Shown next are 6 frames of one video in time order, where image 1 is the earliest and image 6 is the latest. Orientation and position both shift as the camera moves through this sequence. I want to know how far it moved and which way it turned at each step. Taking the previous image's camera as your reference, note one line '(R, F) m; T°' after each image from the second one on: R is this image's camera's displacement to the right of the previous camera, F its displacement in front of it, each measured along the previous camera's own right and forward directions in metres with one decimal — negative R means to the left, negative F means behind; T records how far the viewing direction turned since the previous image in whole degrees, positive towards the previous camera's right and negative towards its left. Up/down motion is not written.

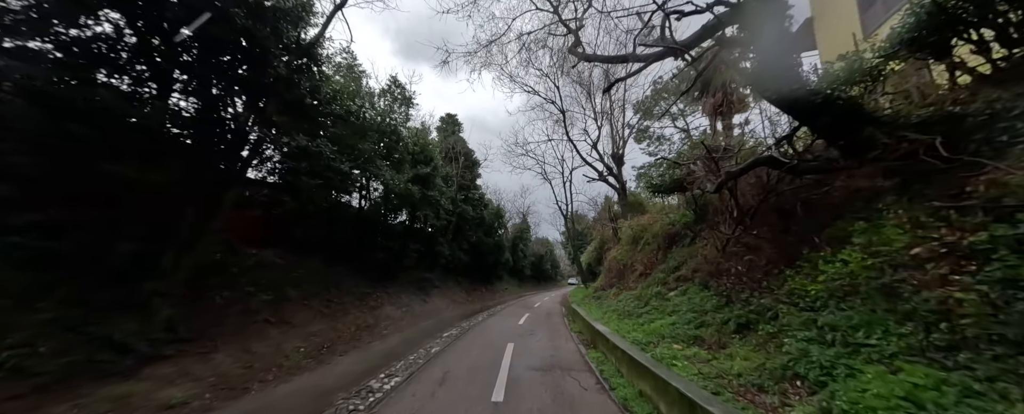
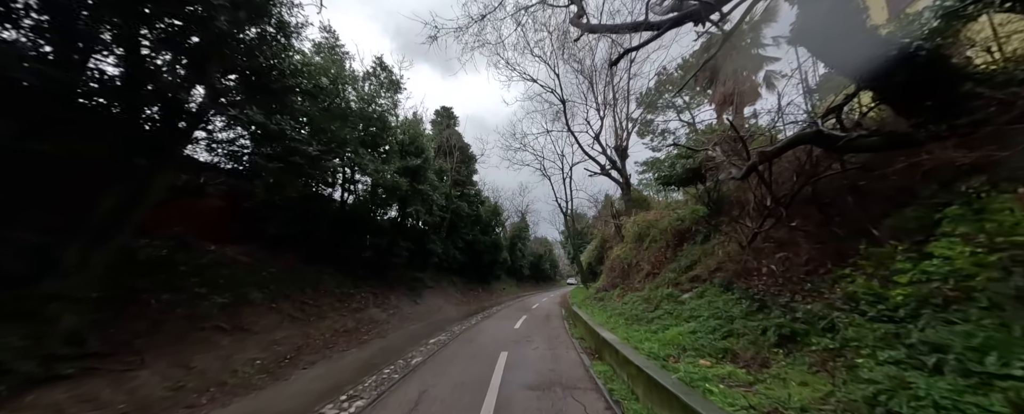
(+0.1, +1.1) m; 0°
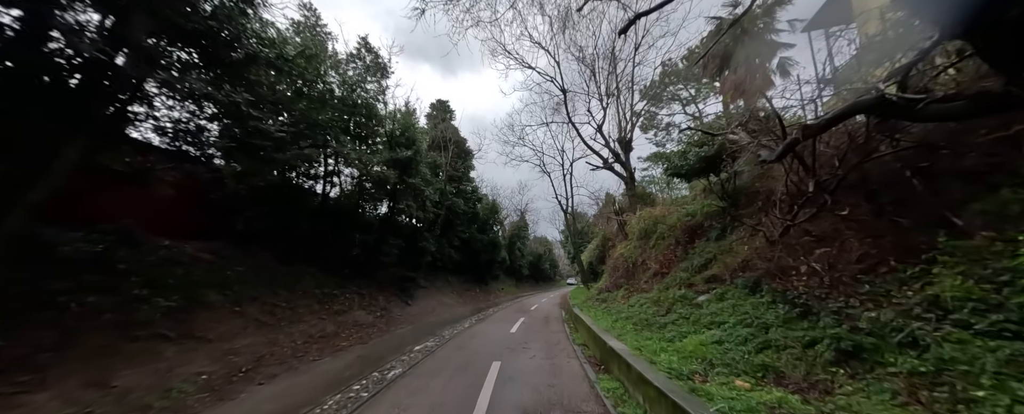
(+0.1, +0.9) m; 0°
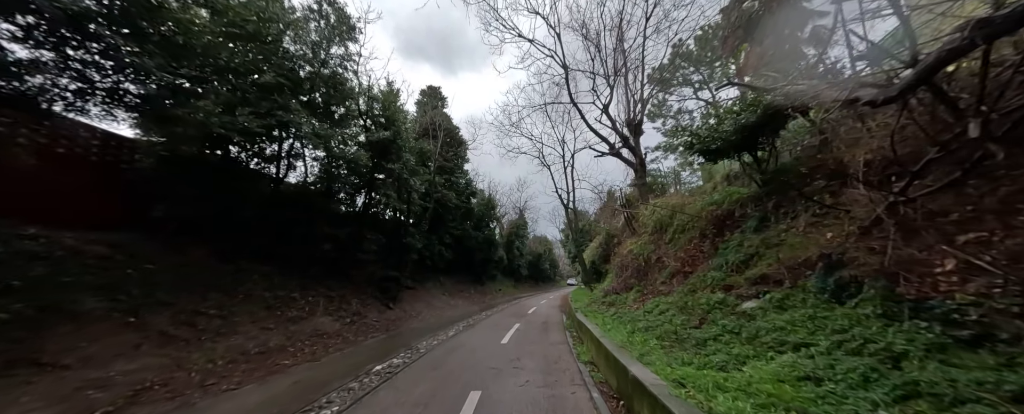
(+0.3, +1.8) m; 0°
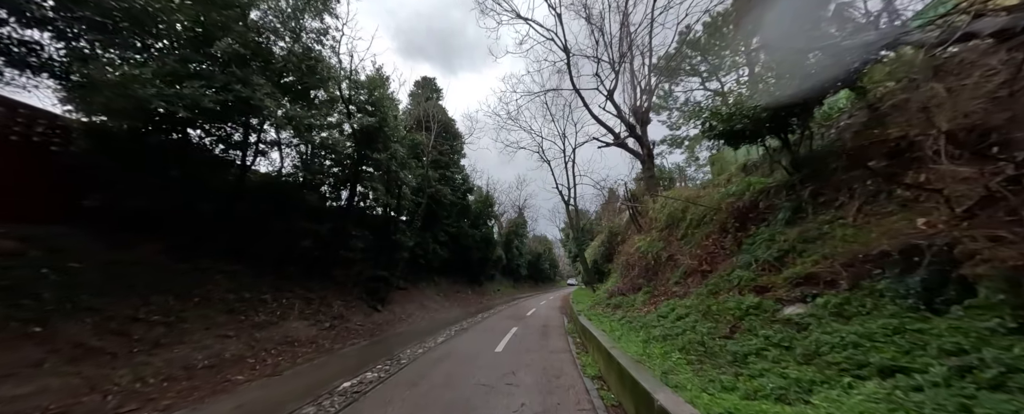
(+0.1, +1.0) m; 0°
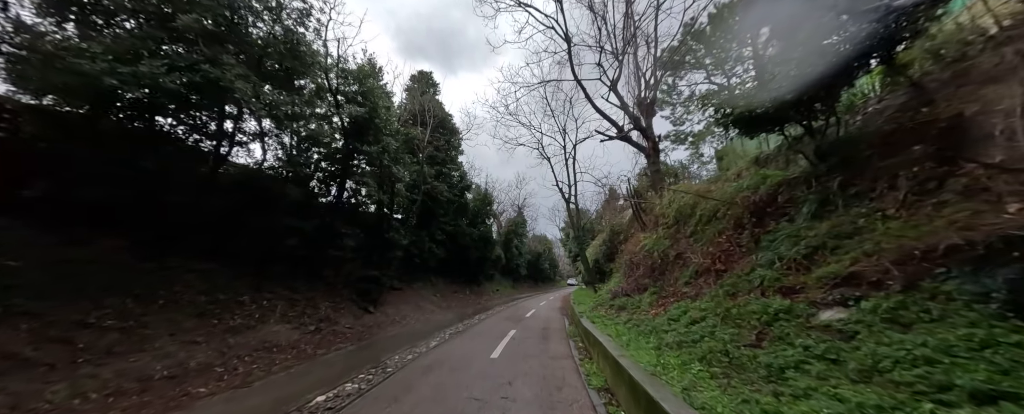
(+0.1, +0.6) m; 0°
